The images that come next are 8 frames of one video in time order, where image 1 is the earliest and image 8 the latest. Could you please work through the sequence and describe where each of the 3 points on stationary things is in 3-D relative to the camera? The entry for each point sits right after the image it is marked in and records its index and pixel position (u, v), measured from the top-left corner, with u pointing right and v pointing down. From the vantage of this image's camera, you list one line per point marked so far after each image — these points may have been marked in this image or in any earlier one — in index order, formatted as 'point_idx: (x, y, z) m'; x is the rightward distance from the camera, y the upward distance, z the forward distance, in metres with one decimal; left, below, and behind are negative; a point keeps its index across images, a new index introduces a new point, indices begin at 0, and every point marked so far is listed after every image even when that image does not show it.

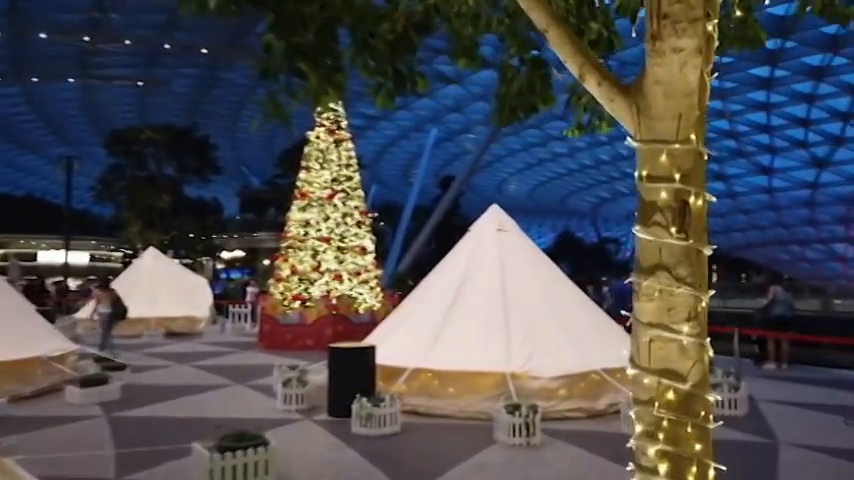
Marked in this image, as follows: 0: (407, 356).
0: (-0.3, -1.9, +10.3) m
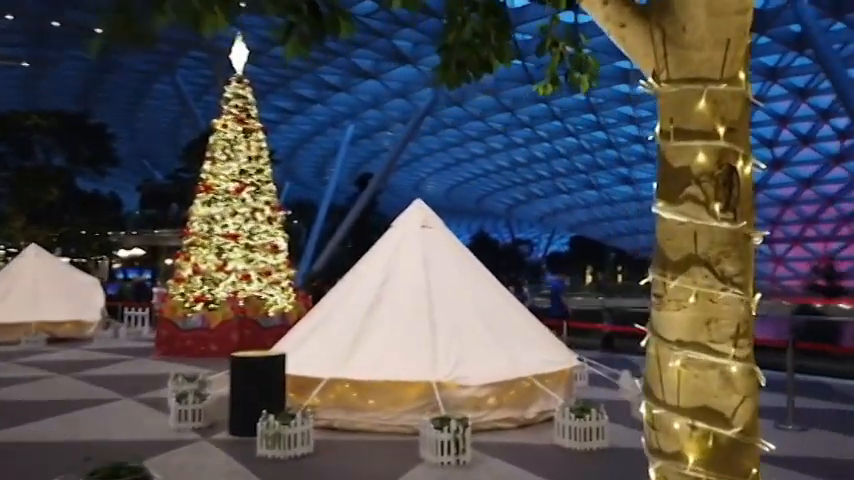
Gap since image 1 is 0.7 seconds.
0: (-1.5, -1.8, +9.2) m
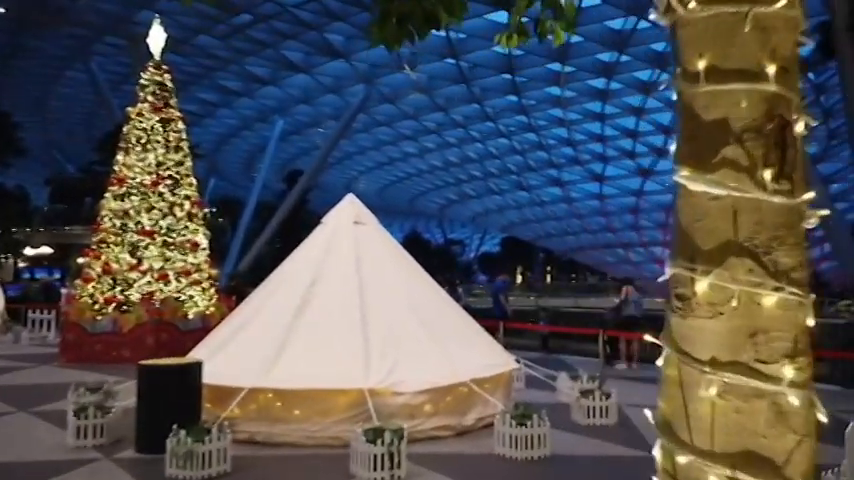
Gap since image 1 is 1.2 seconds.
0: (-2.4, -1.8, +8.4) m
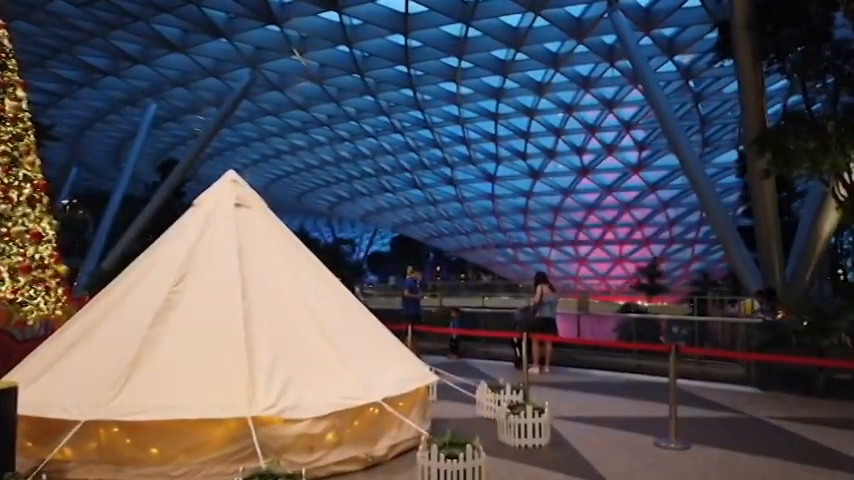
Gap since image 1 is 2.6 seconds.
0: (-3.4, -1.6, +6.3) m
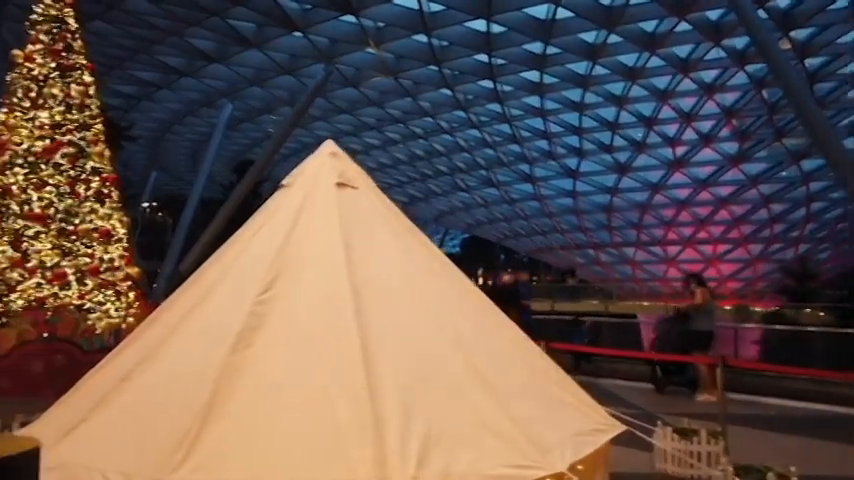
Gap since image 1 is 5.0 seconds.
0: (-2.0, -1.5, +4.3) m
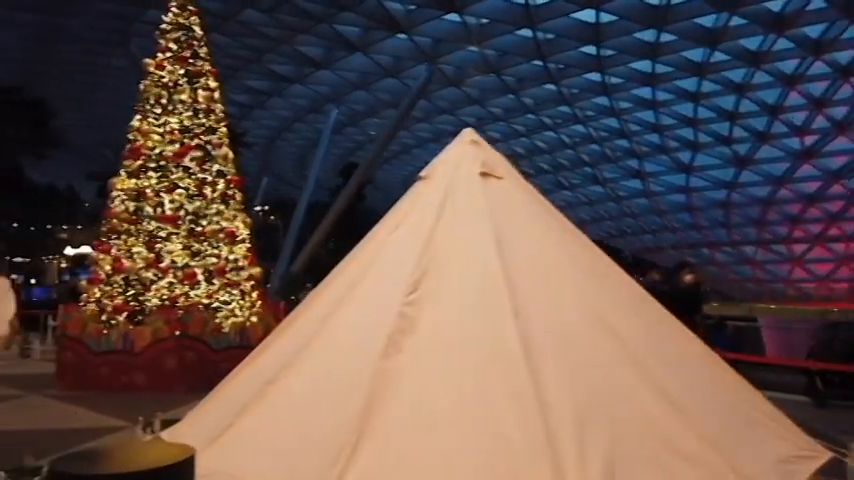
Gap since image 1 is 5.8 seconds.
0: (-0.9, -1.5, +4.0) m
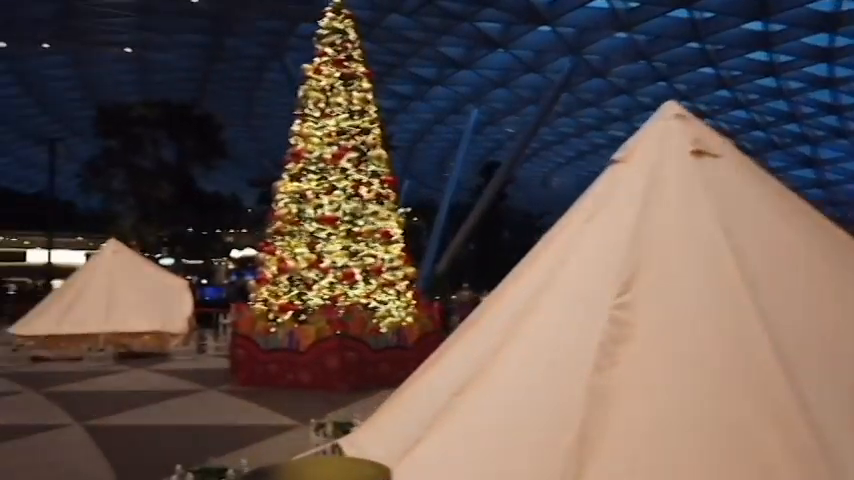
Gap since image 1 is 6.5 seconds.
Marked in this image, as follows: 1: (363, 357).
0: (+0.4, -1.4, +3.4) m
1: (-1.3, -2.4, +13.1) m
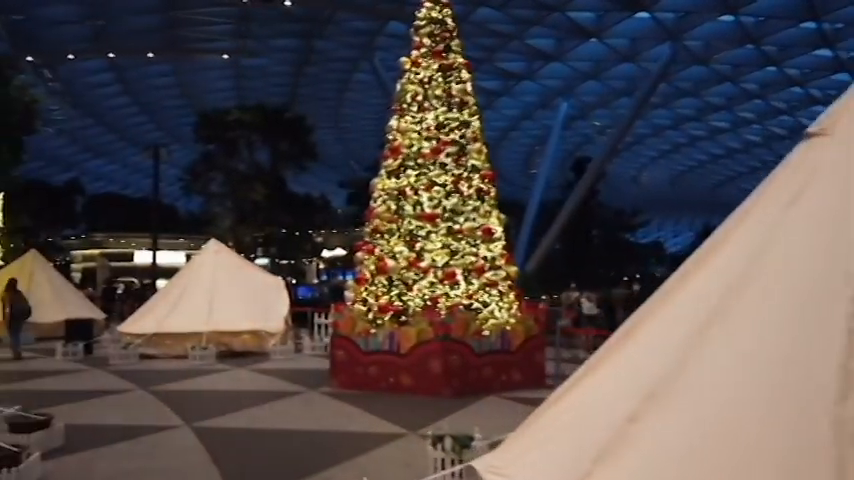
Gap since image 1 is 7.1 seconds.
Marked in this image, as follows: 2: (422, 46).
0: (+1.2, -1.4, +2.7) m
1: (+0.8, -2.4, +12.4) m
2: (0.0, +4.1, +13.1) m
